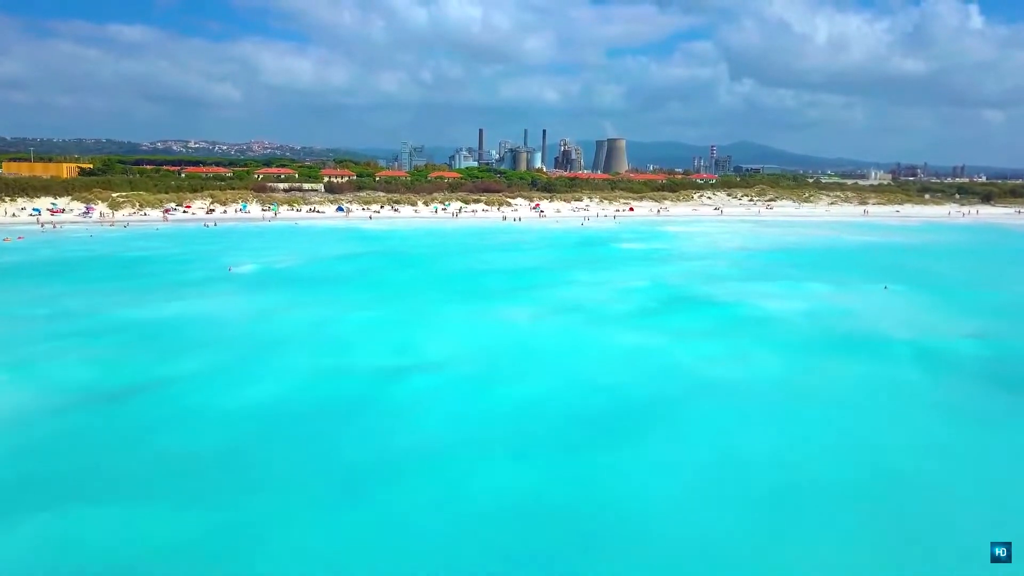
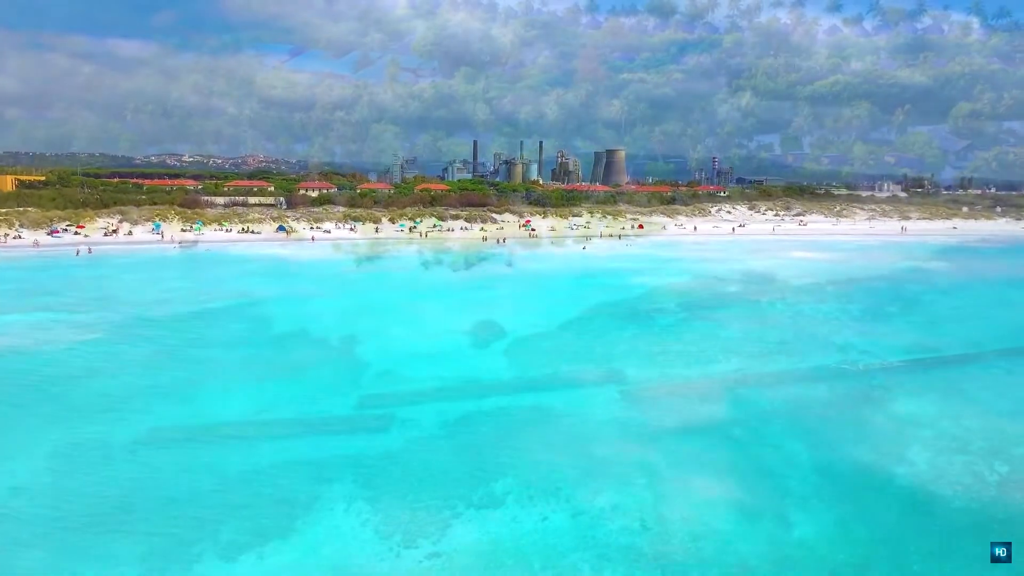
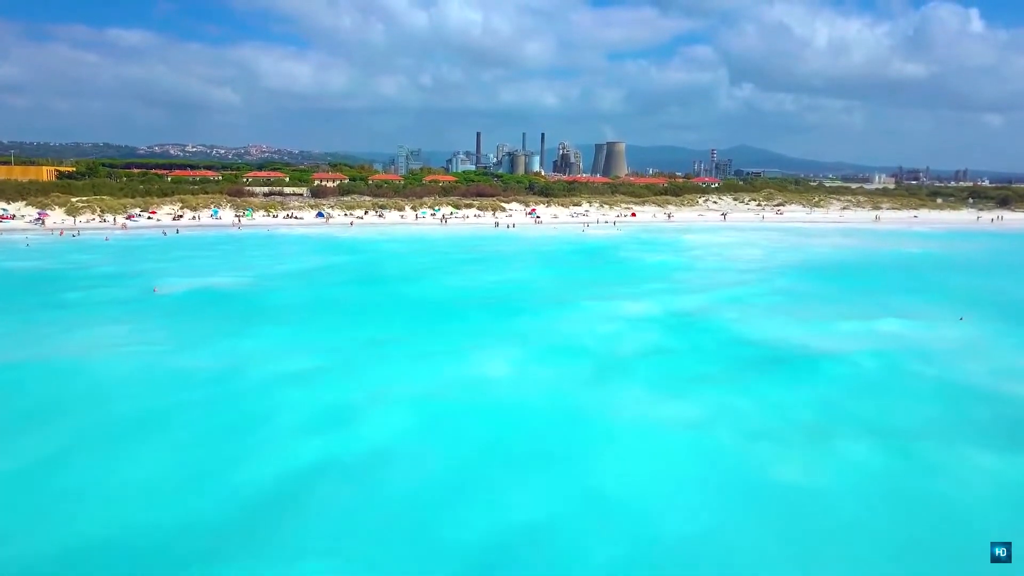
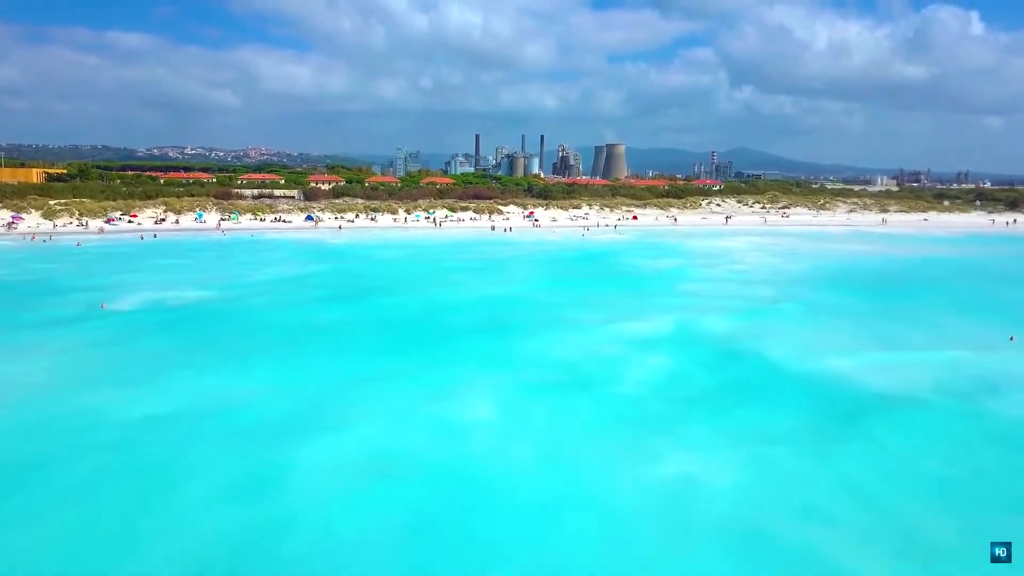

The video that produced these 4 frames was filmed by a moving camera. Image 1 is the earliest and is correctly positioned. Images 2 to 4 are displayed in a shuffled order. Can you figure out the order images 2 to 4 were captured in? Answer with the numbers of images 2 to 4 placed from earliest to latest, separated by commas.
3, 4, 2
